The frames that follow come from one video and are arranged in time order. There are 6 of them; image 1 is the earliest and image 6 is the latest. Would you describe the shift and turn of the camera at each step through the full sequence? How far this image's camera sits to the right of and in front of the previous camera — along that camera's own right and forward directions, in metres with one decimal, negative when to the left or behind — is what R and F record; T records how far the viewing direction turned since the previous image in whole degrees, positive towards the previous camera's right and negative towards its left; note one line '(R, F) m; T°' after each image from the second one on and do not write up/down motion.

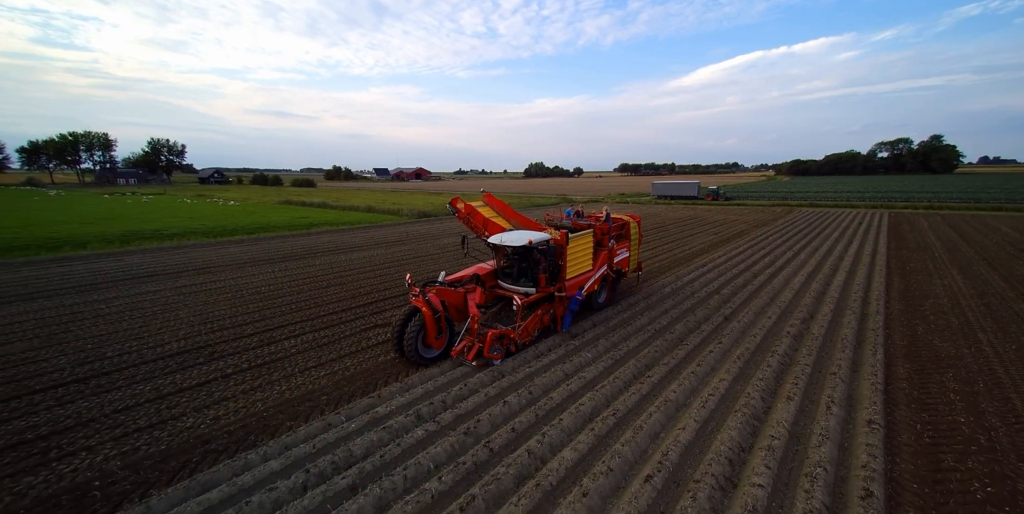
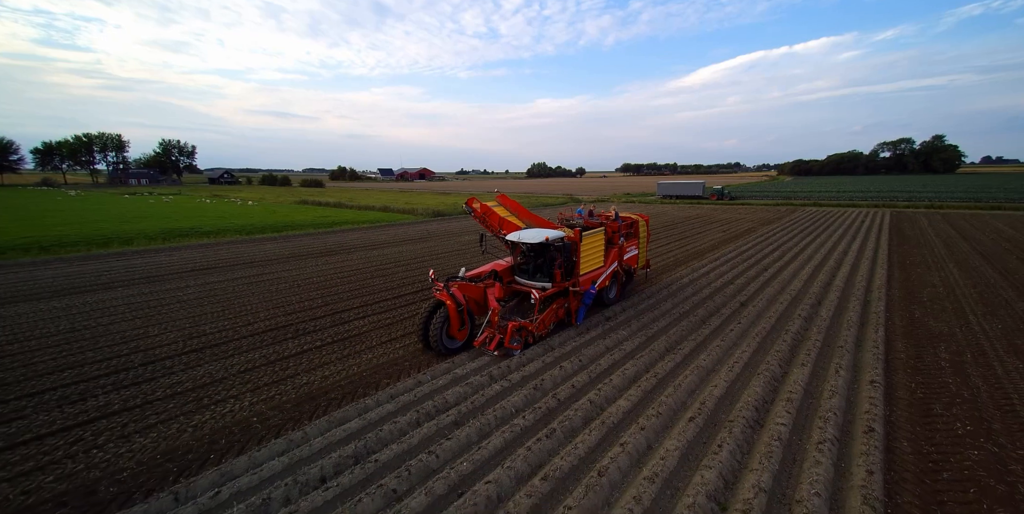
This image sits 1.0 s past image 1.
(-0.8, -0.9) m; 0°
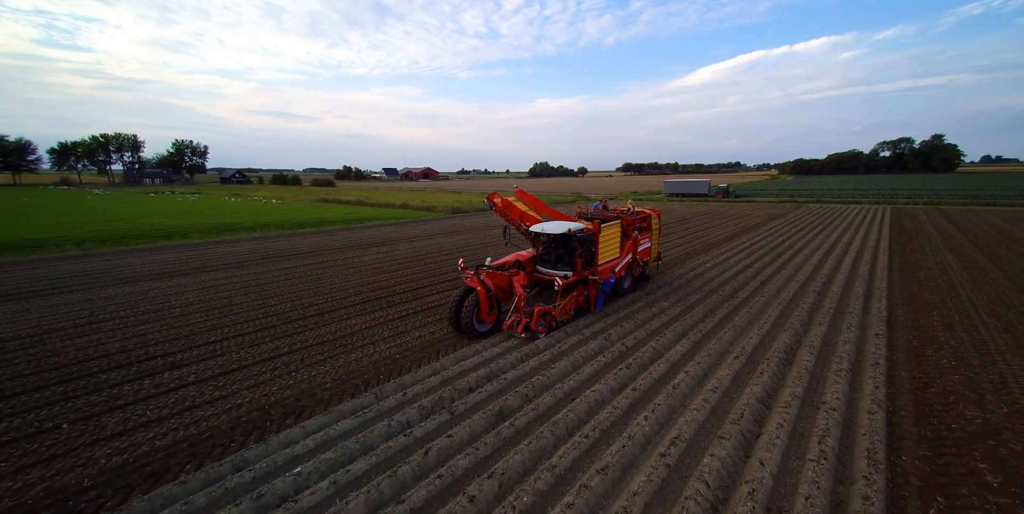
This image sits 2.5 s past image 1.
(-1.2, -1.3) m; 0°
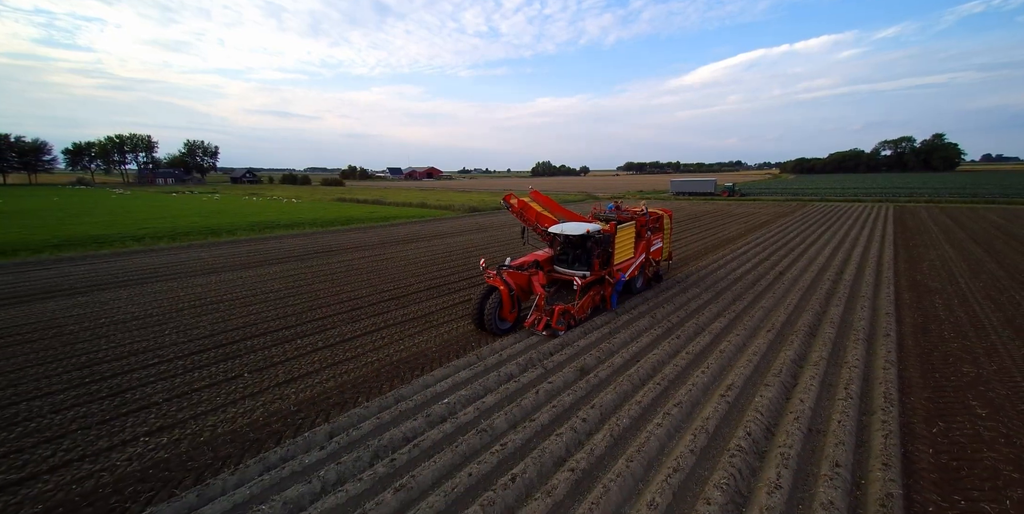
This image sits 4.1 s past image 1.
(-1.1, -1.0) m; 0°
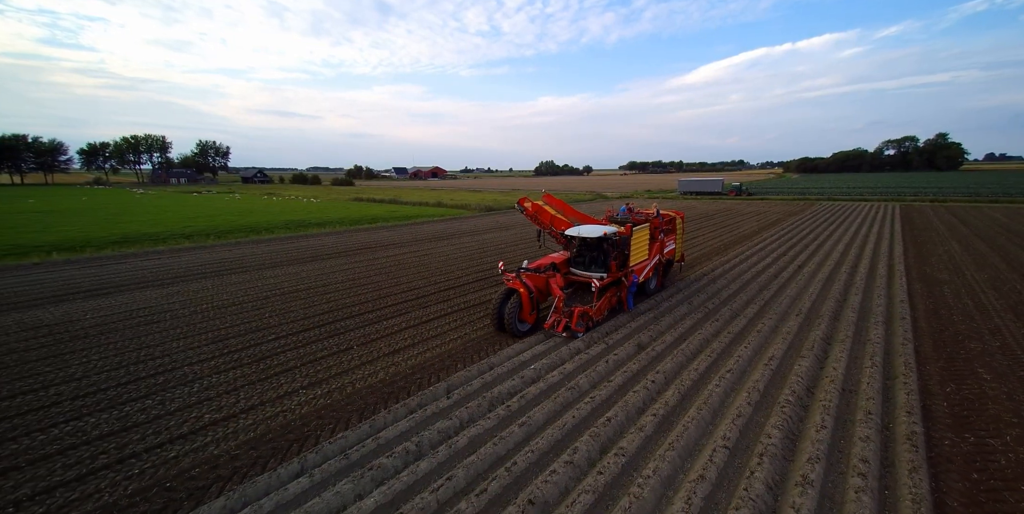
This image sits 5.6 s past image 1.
(-1.0, -0.9) m; 0°
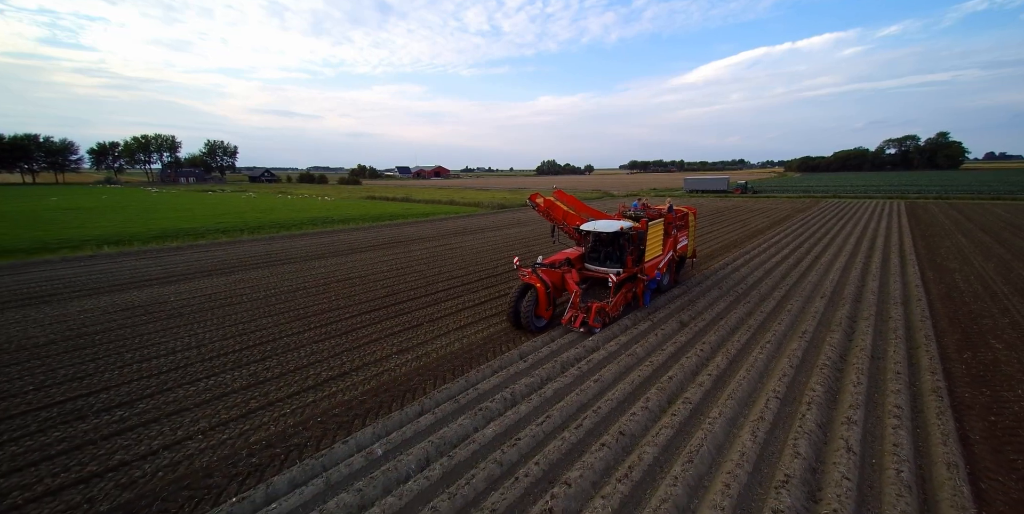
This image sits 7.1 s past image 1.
(-0.9, -0.6) m; 0°
